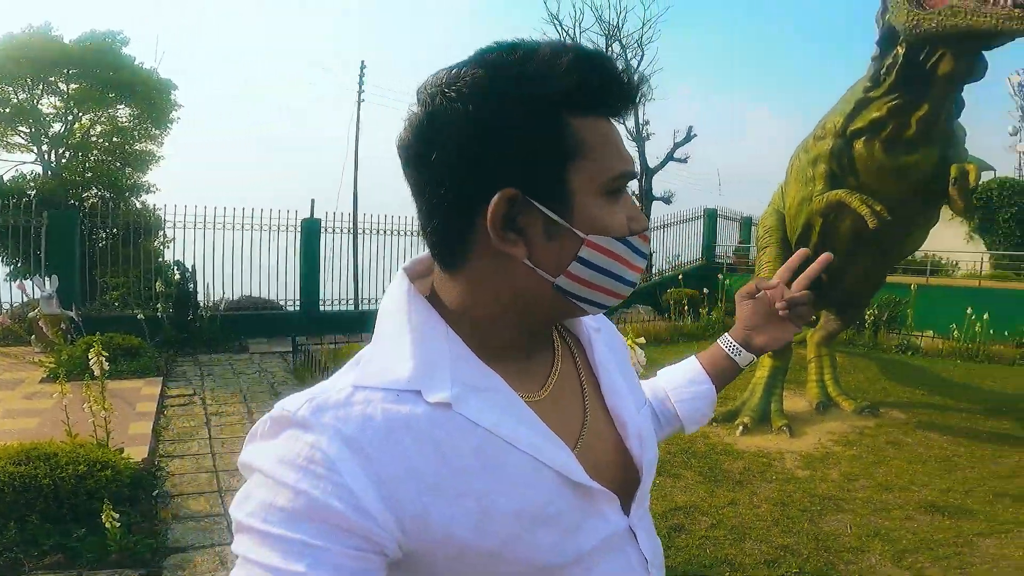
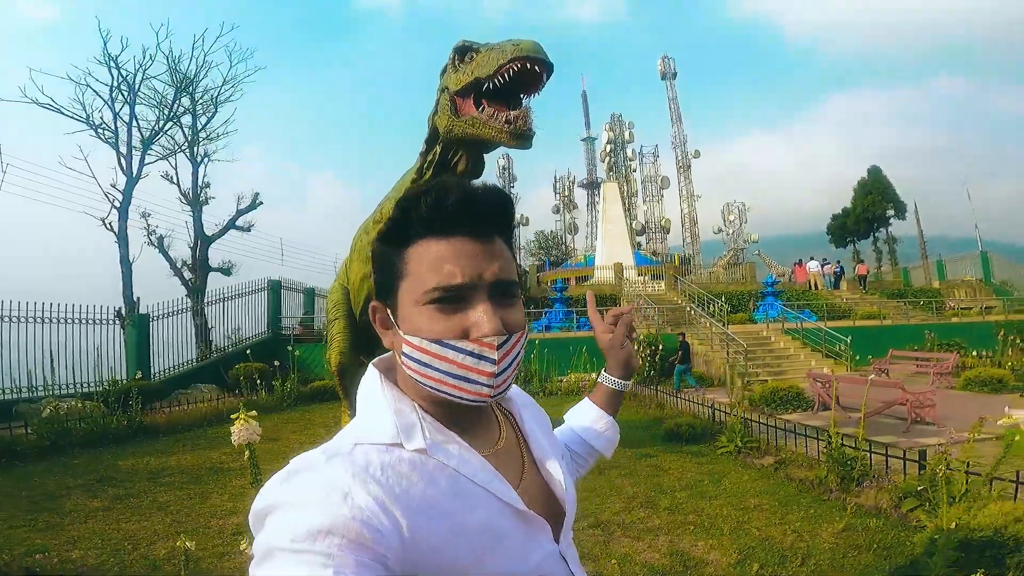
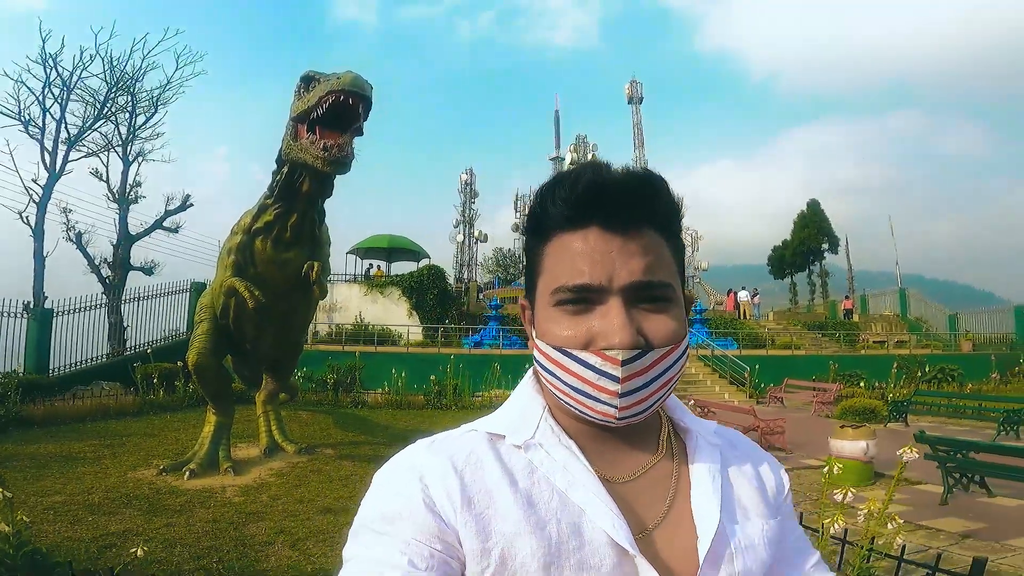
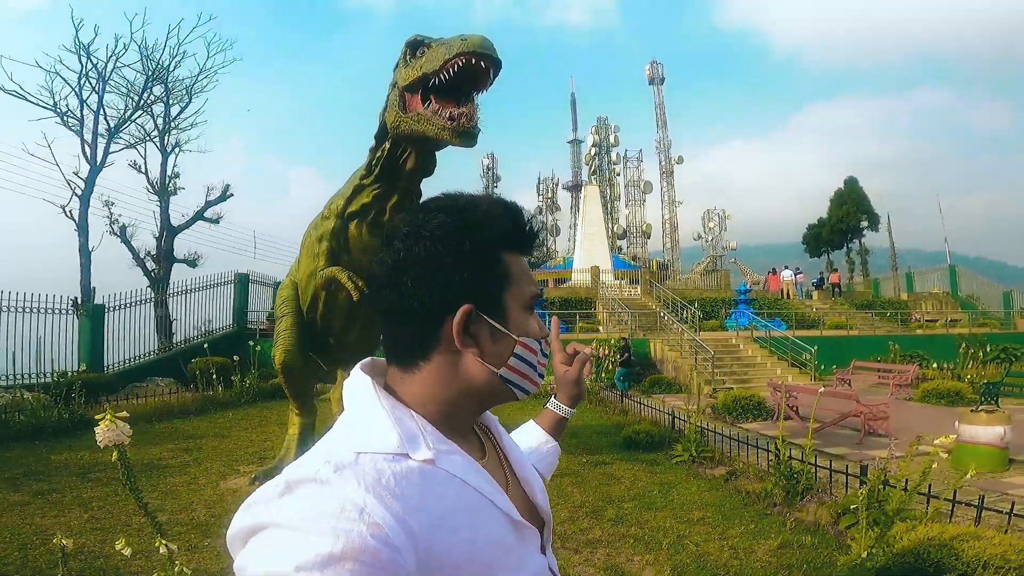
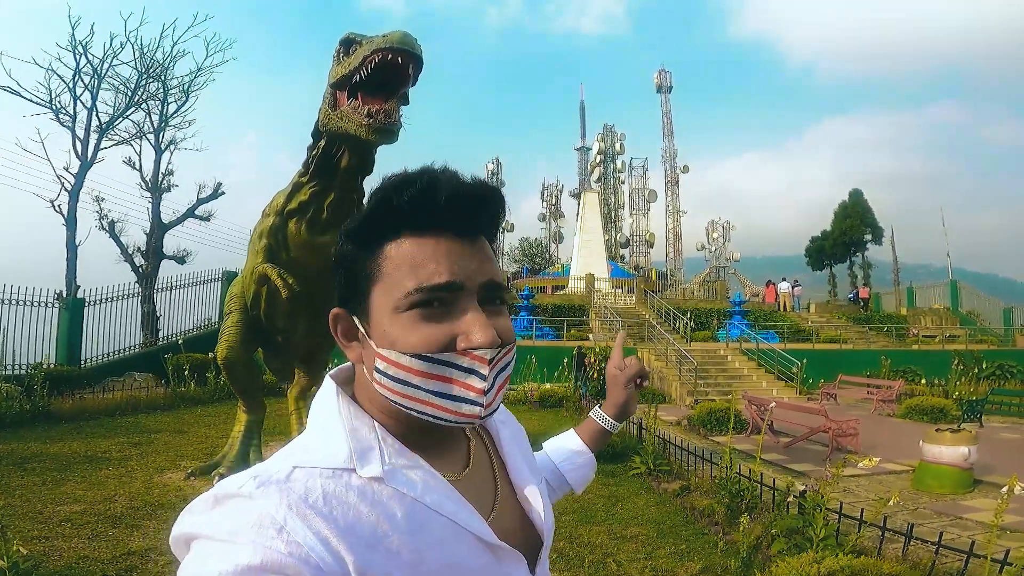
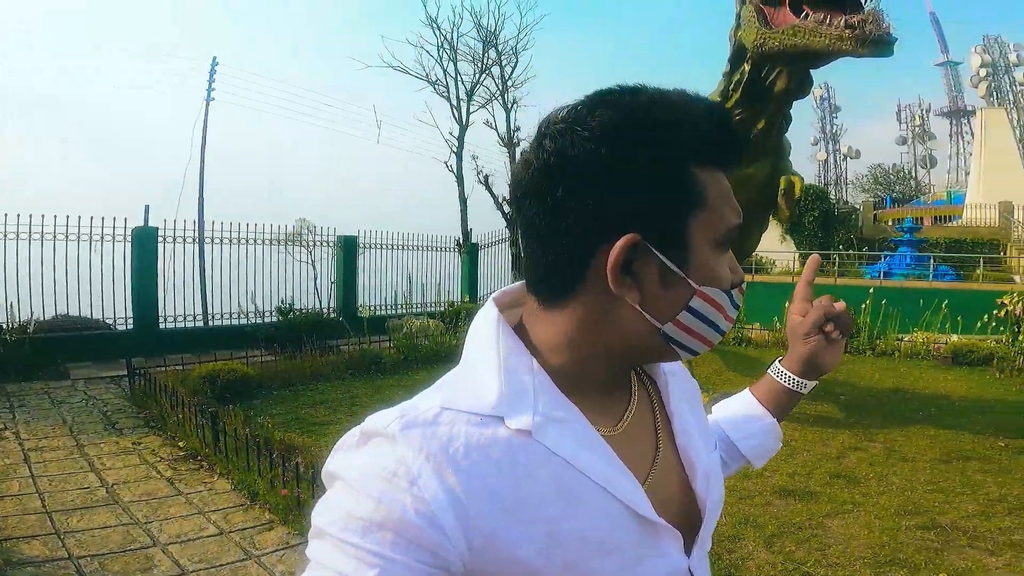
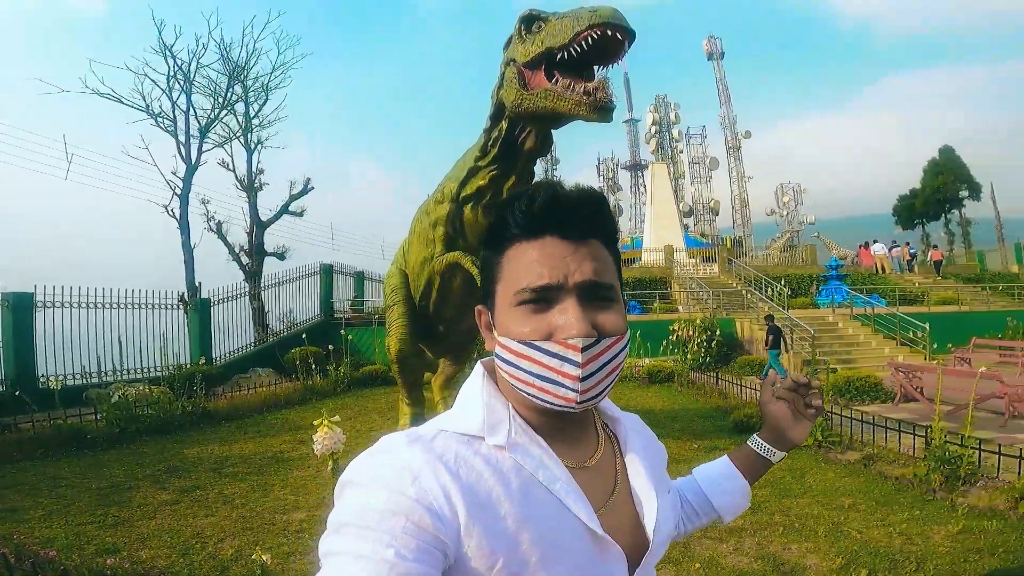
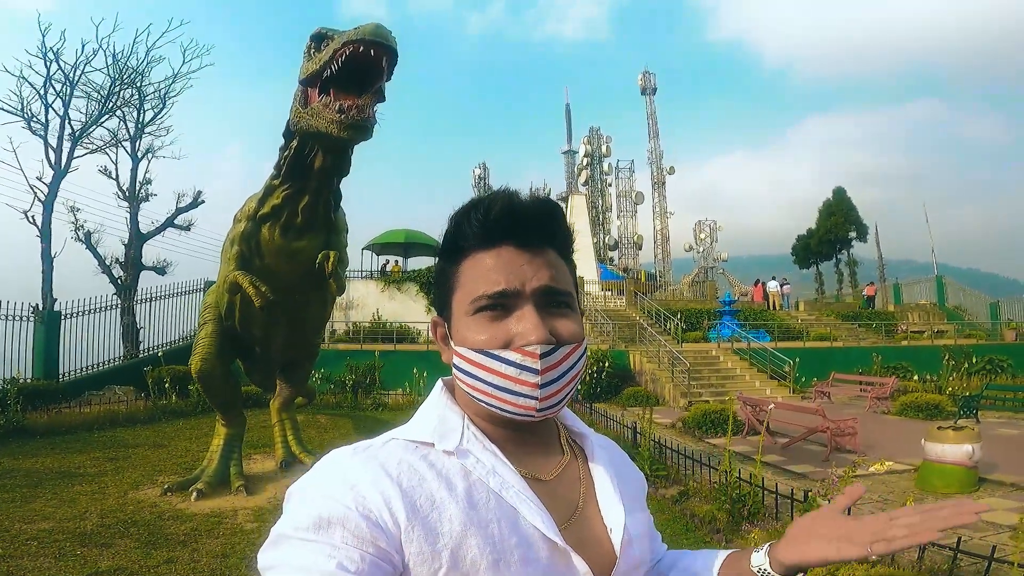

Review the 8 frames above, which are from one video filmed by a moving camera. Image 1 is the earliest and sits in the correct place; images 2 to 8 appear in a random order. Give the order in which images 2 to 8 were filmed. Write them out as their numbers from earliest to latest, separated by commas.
6, 7, 2, 4, 5, 8, 3
